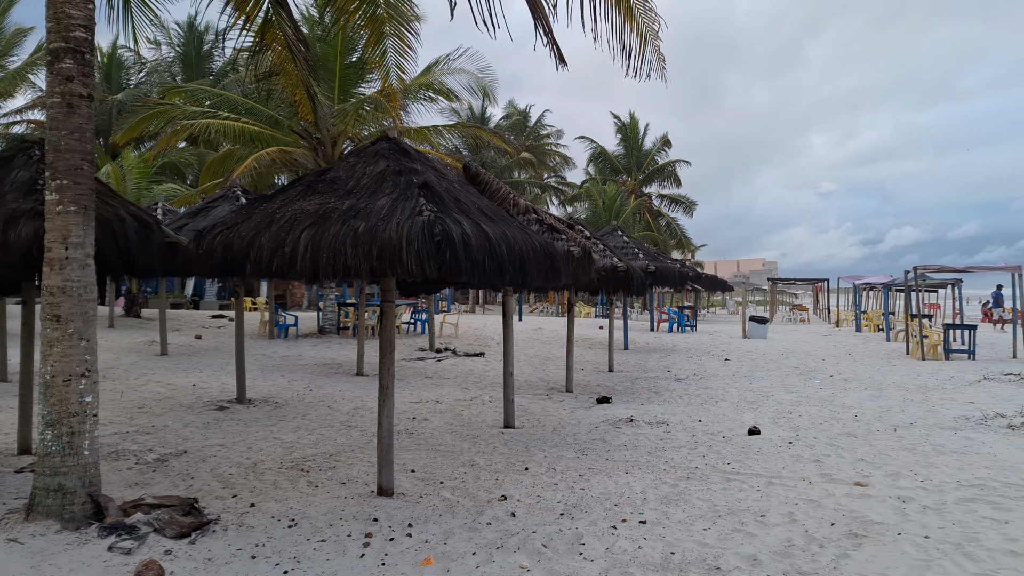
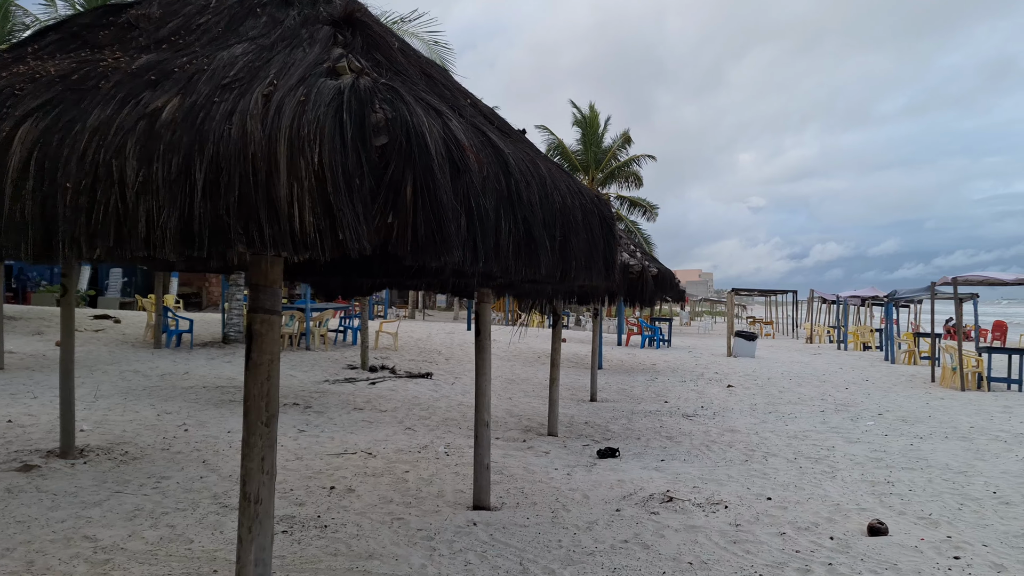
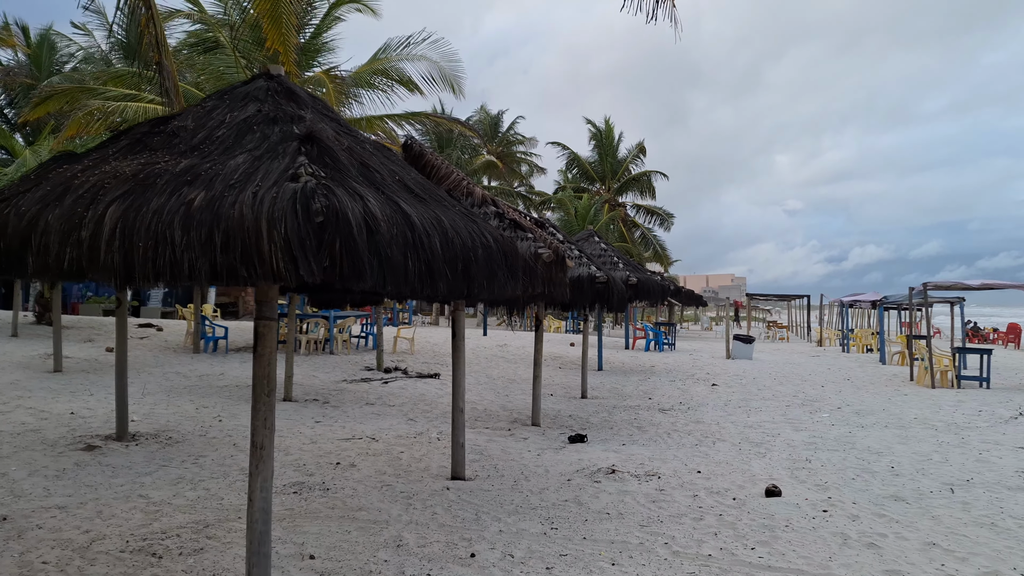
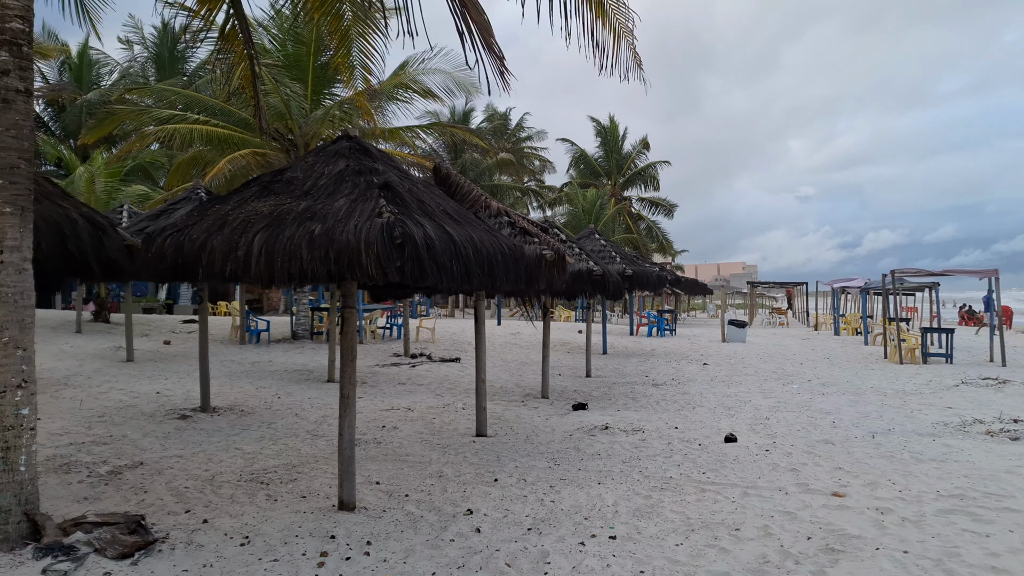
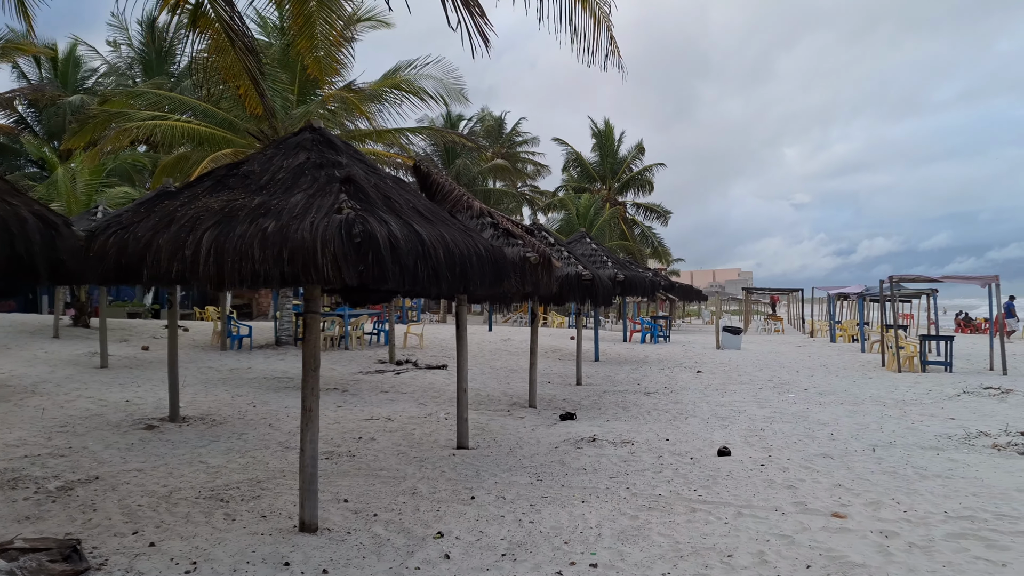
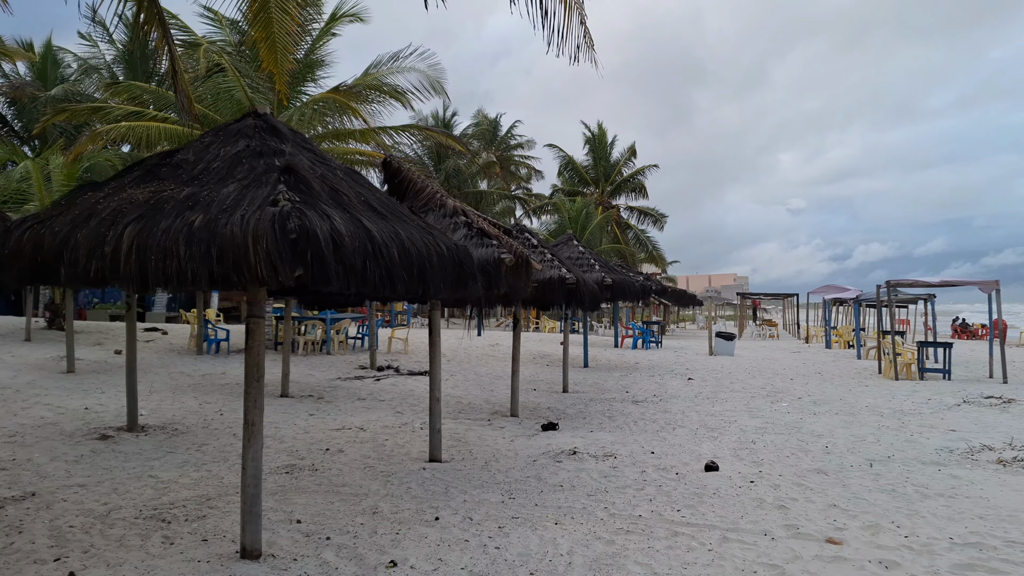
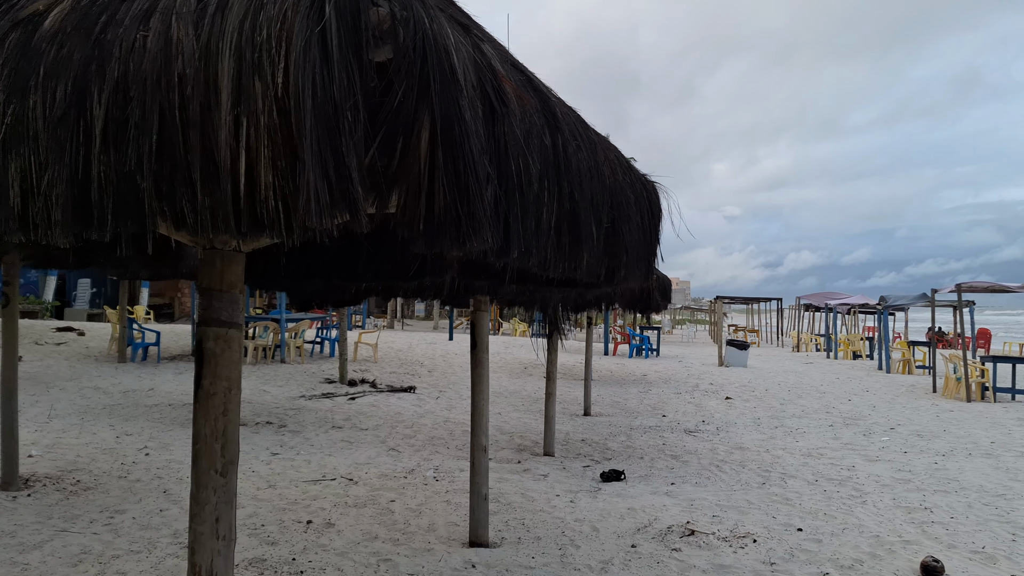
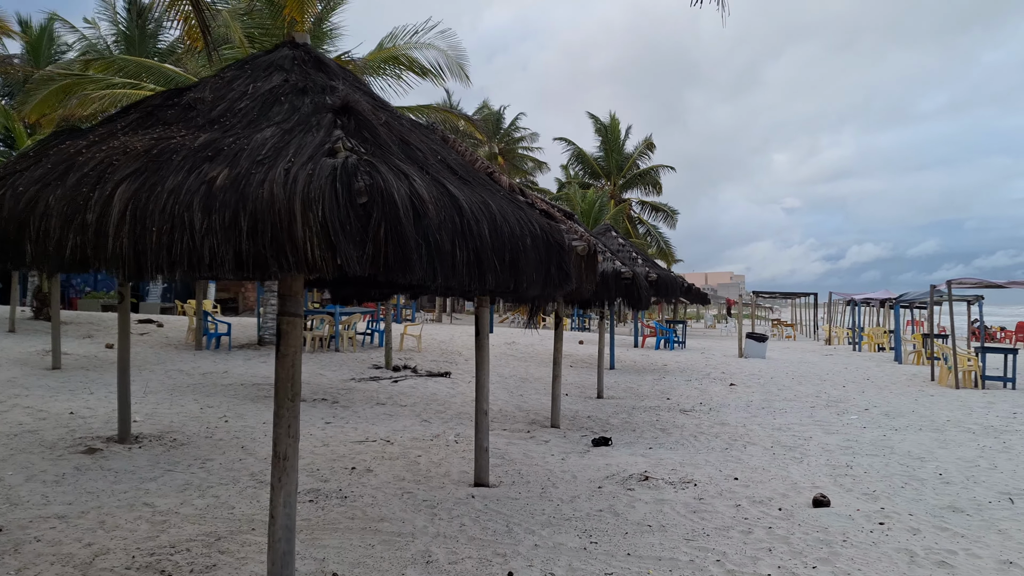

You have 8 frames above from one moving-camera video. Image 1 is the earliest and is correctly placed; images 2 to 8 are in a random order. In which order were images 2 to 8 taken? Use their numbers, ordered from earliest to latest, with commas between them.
4, 5, 6, 3, 8, 2, 7
